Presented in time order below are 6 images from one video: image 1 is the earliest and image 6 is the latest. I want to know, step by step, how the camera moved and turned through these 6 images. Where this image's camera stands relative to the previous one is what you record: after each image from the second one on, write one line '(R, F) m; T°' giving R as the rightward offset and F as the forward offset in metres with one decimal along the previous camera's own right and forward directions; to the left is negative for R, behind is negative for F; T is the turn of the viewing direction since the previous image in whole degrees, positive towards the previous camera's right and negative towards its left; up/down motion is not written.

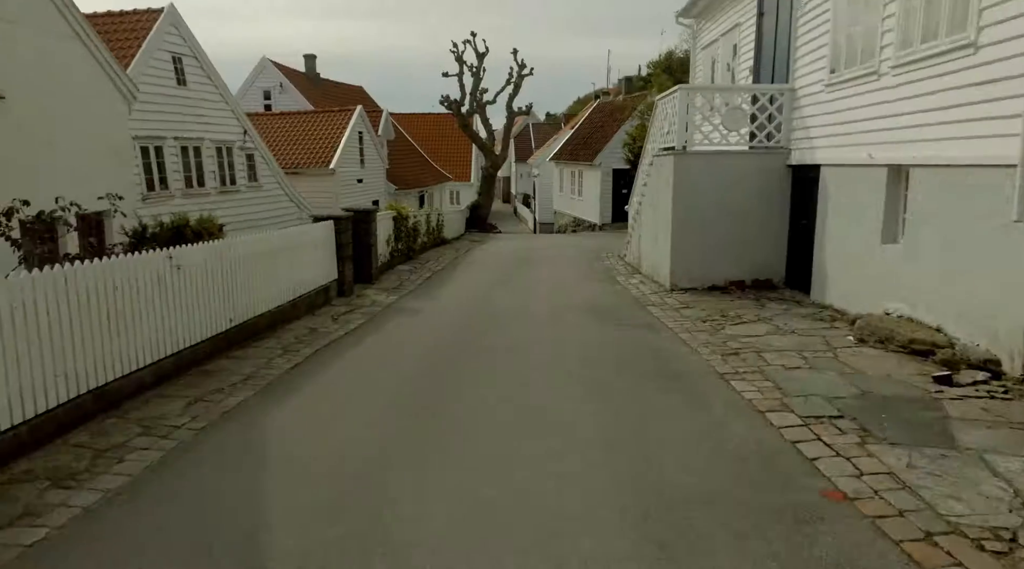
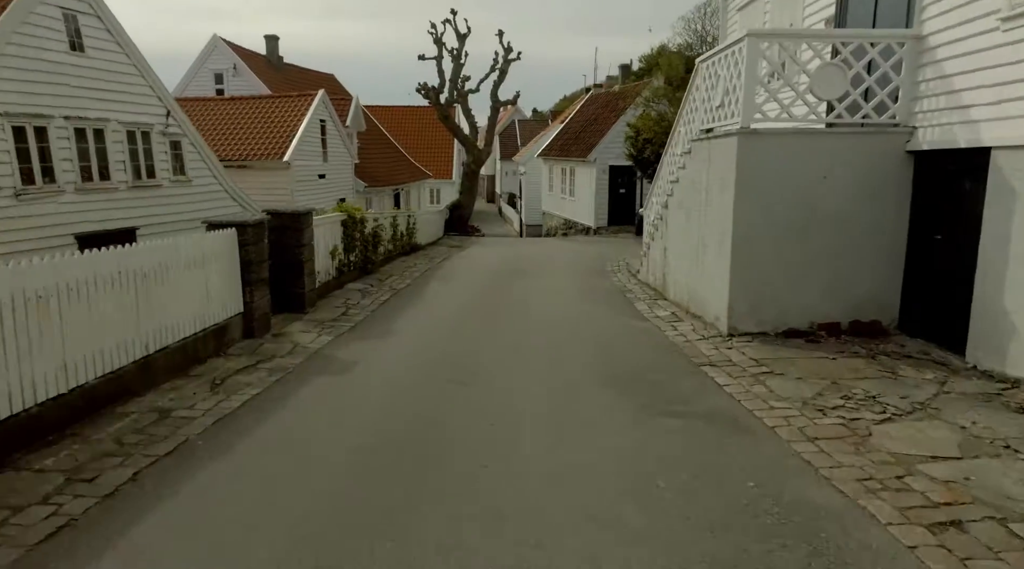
(0.0, +3.9) m; +1°
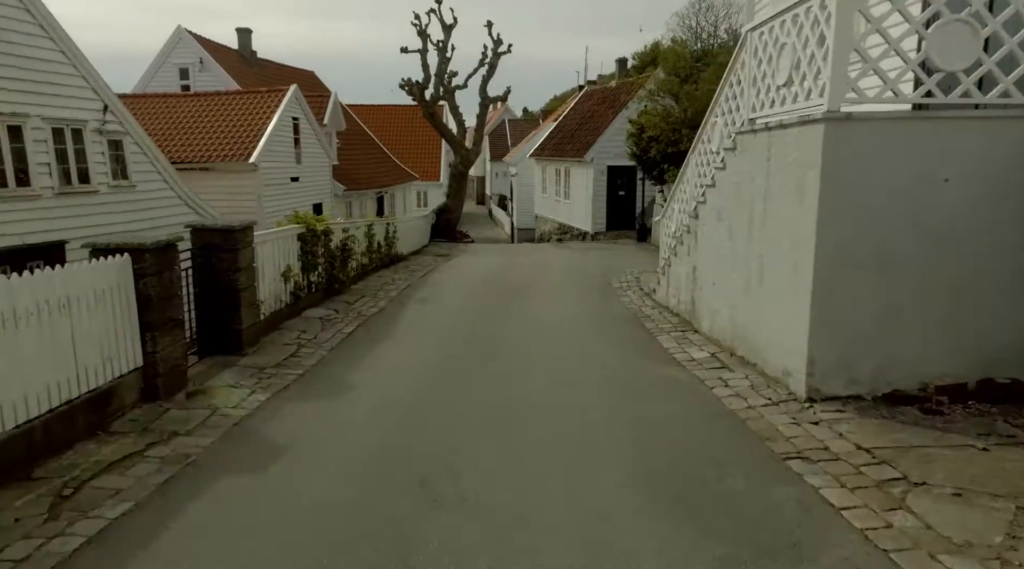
(0.0, +2.3) m; +1°
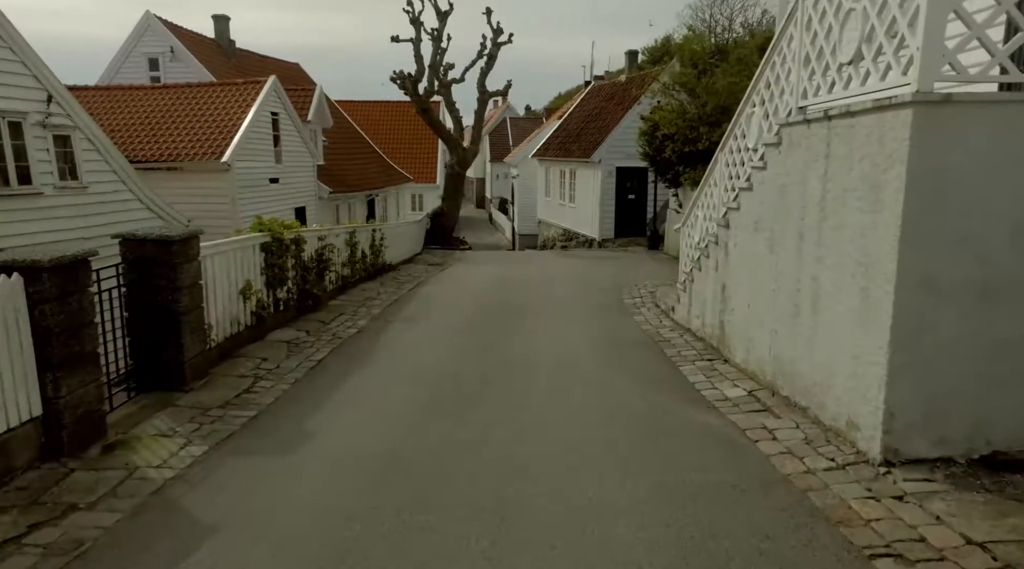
(+0.1, +1.3) m; 0°
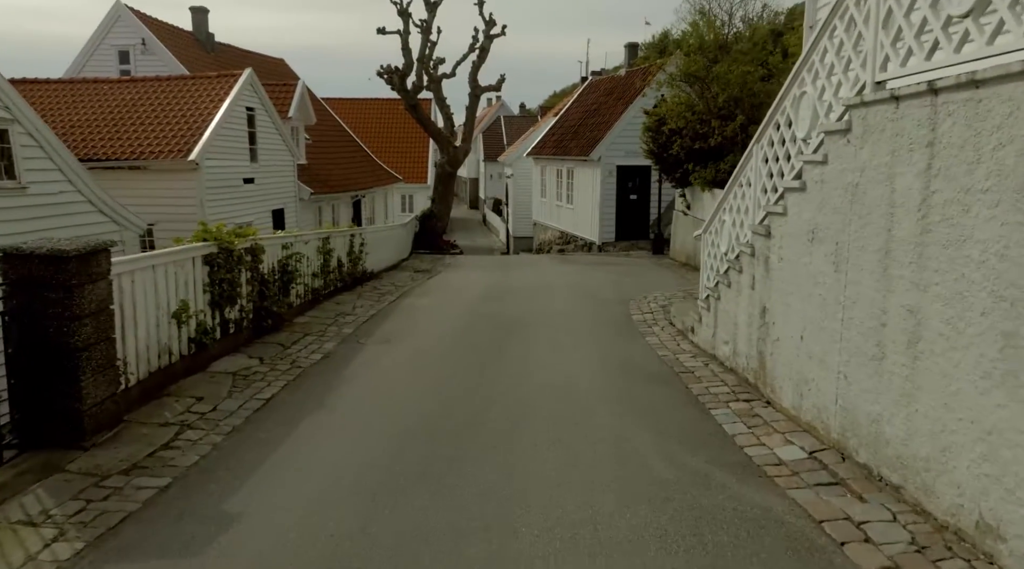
(0.0, +1.5) m; 0°
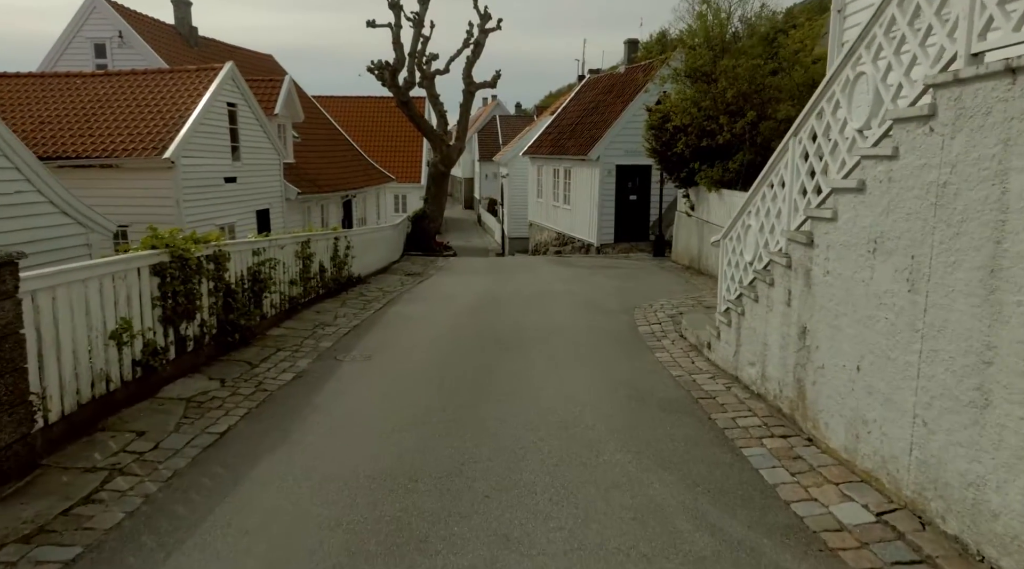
(0.0, +1.0) m; 0°
